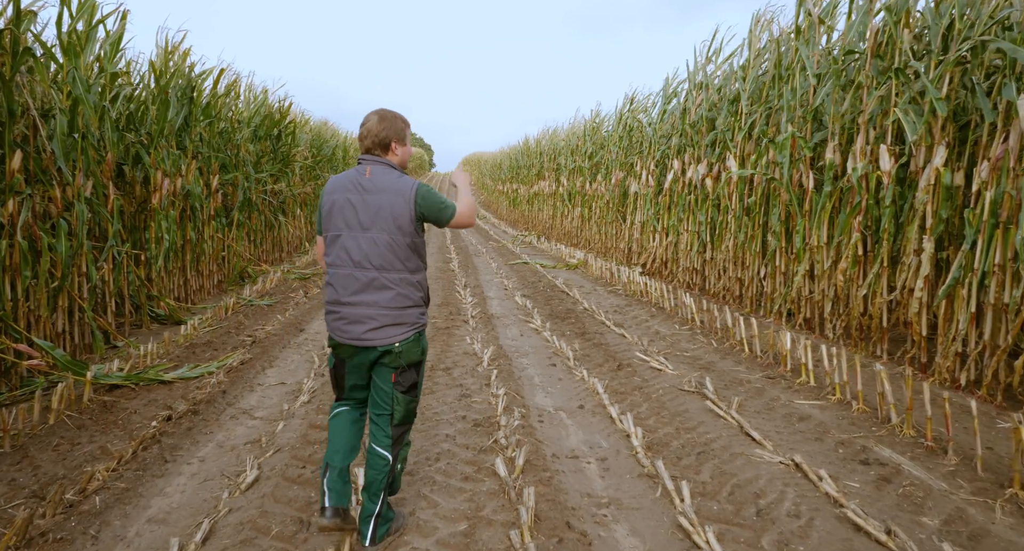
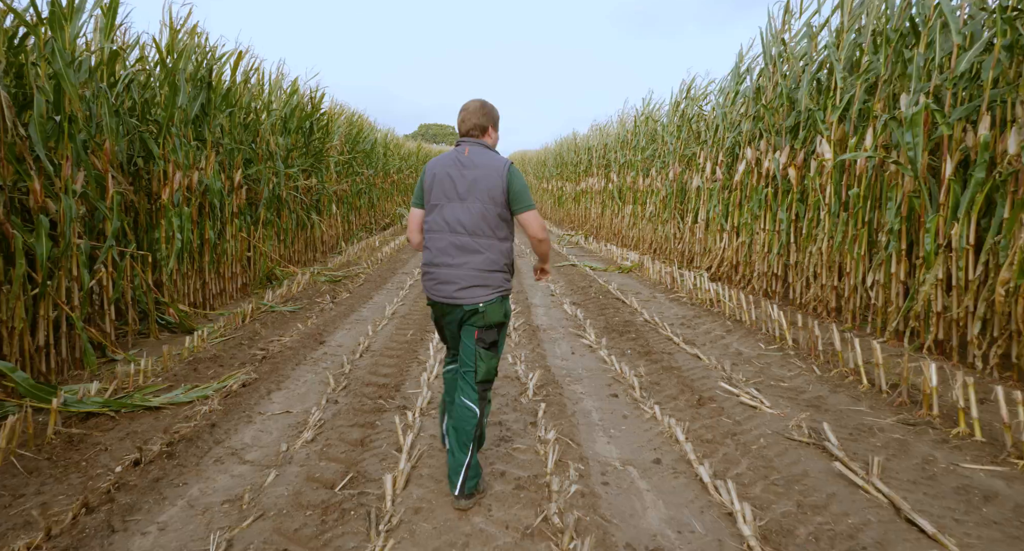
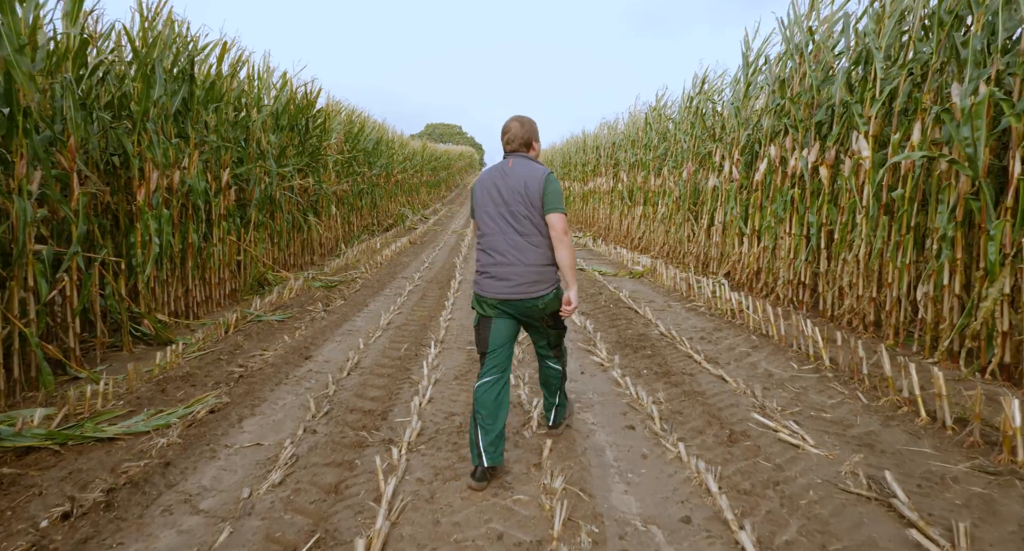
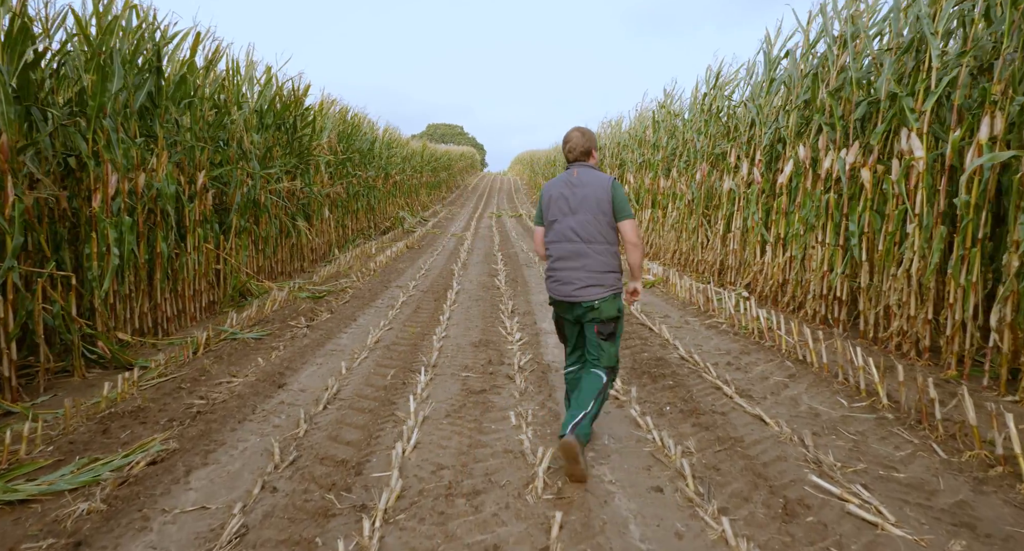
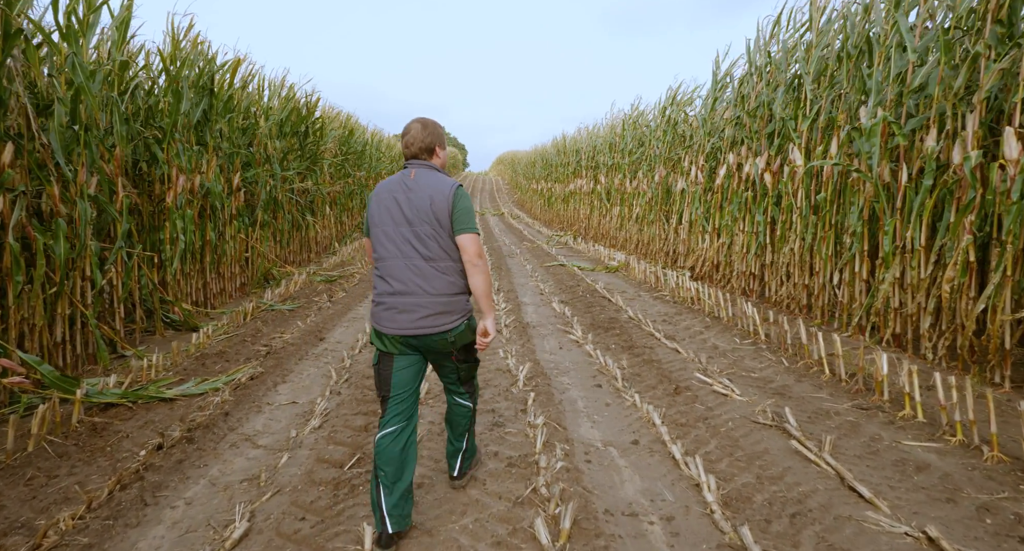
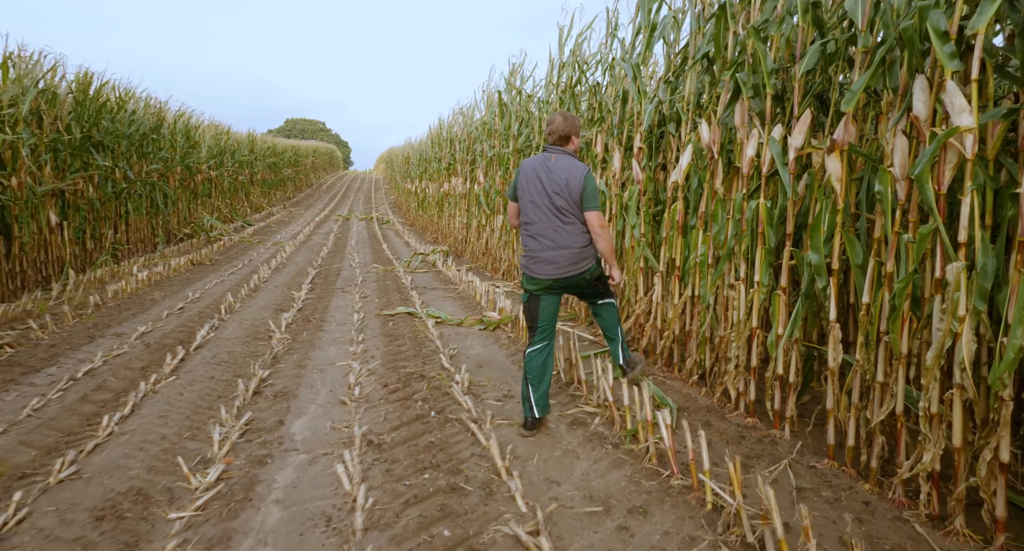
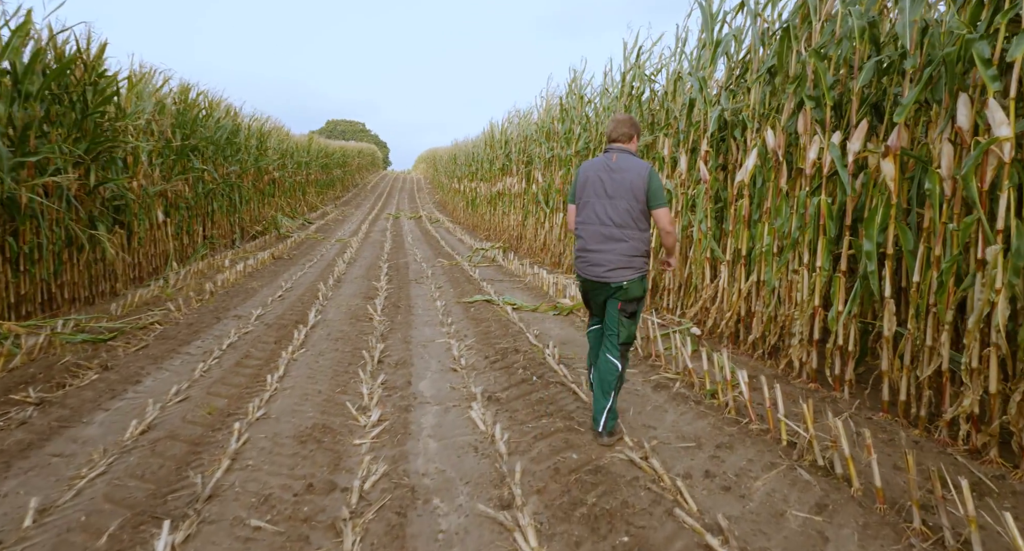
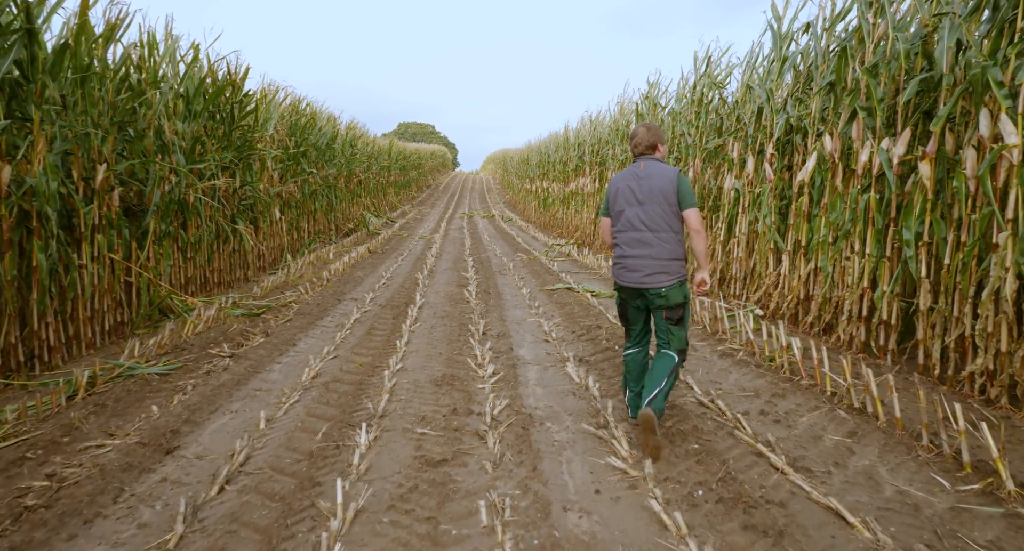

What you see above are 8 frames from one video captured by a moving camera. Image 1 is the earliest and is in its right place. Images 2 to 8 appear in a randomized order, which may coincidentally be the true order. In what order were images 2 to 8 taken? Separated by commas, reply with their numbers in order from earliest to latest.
5, 2, 3, 4, 8, 7, 6
